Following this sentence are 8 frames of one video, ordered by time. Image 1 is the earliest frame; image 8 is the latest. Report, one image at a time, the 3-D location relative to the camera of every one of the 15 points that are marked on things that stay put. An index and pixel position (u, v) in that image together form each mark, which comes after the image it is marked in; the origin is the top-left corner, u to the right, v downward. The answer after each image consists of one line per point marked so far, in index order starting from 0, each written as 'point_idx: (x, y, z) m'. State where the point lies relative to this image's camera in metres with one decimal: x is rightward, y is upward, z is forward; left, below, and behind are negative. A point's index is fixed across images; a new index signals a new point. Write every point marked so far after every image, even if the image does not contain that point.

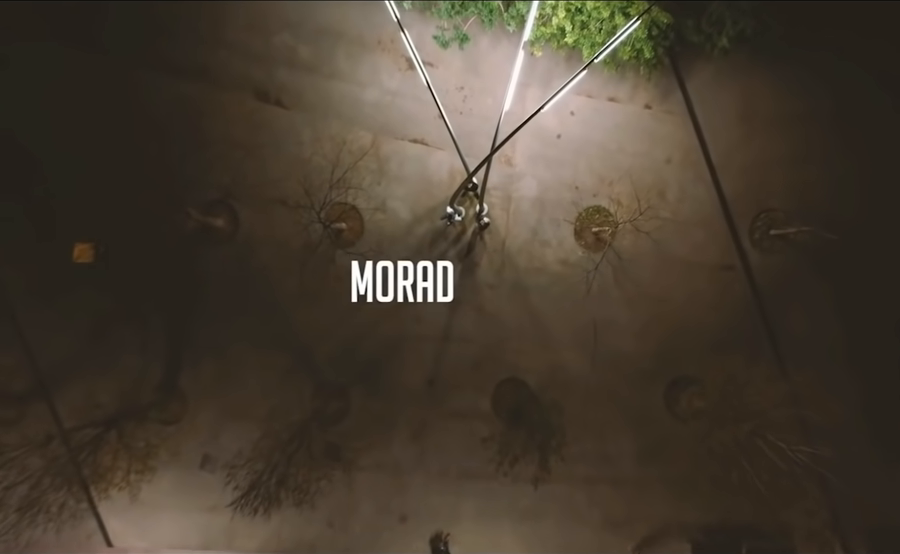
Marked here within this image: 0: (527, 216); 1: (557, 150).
0: (+1.7, +1.3, +17.3) m
1: (+2.3, +2.7, +17.3) m
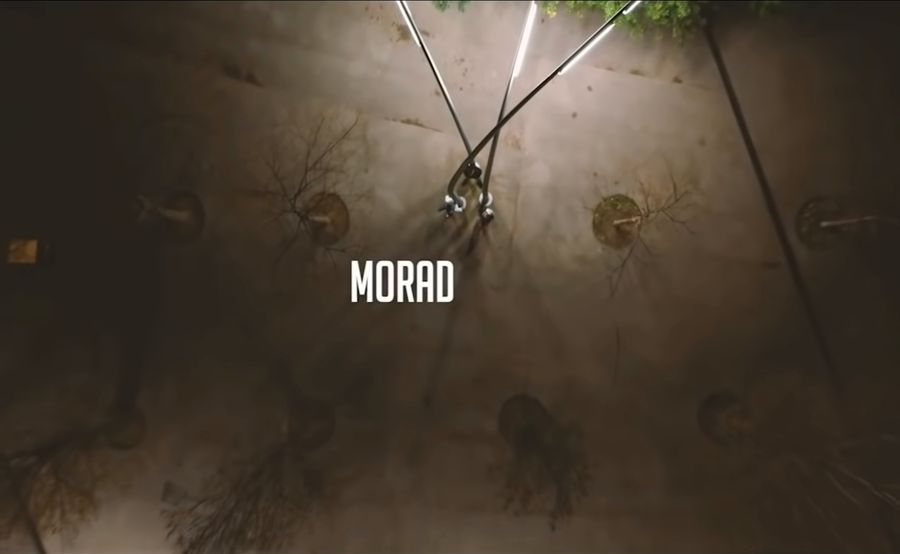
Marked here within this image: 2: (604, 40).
0: (+1.6, +1.3, +15.0) m
1: (+2.2, +2.7, +15.0) m
2: (+2.8, +4.3, +14.9) m
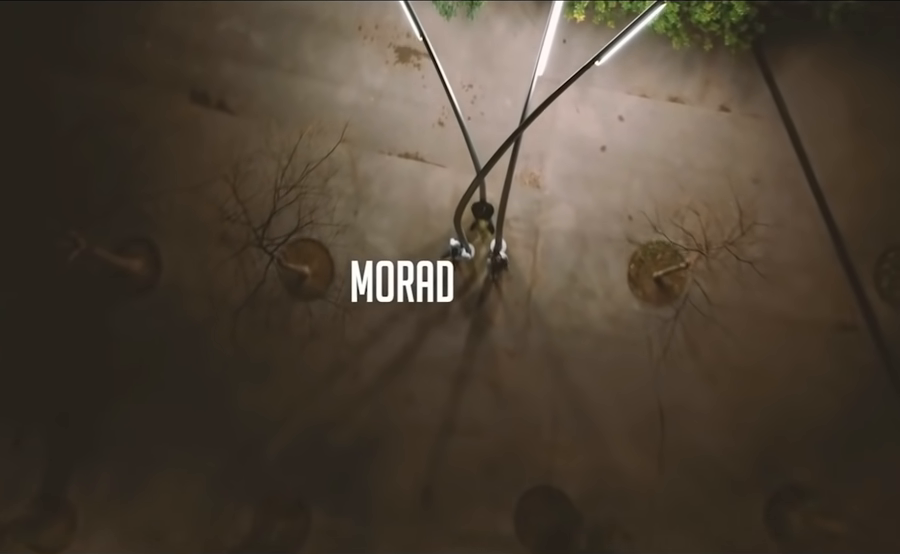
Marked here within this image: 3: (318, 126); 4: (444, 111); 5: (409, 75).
0: (+1.7, +0.3, +12.4) m
1: (+2.3, +1.7, +12.6) m
2: (+2.9, +3.3, +12.8) m
3: (-2.1, +2.4, +12.8) m
4: (-0.1, +2.6, +12.8) m
5: (-0.7, +3.2, +12.9) m
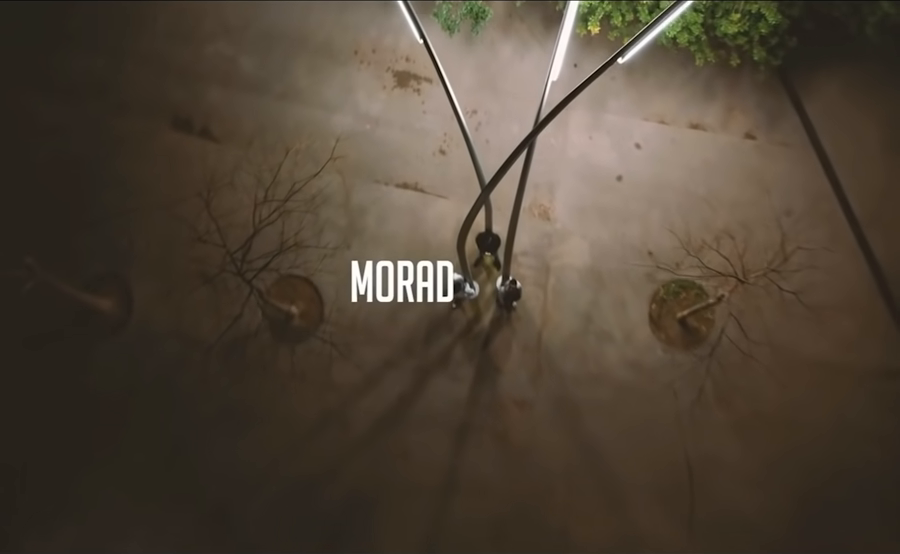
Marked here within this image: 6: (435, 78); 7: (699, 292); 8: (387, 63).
0: (+1.7, -0.3, +11.3) m
1: (+2.4, +1.1, +11.5) m
2: (+3.0, +2.7, +11.8) m
3: (-2.0, +1.8, +11.8) m
4: (-0.1, +2.0, +11.8) m
5: (-0.6, +2.6, +12.0) m
6: (-0.2, +2.9, +12.0) m
7: (+3.4, -0.2, +11.1) m
8: (-0.9, +3.2, +12.1) m
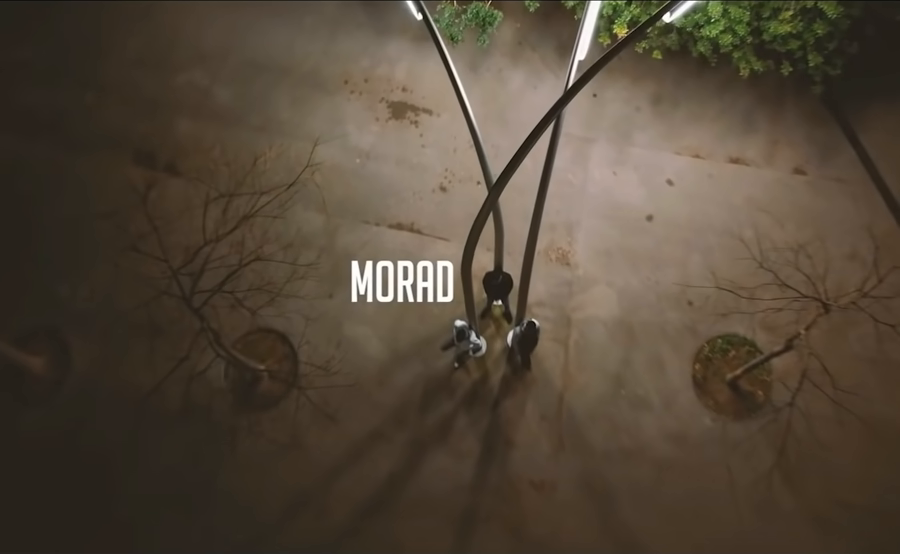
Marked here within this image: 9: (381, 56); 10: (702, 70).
0: (+1.8, -0.9, +9.3) m
1: (+2.4, +0.5, +9.8) m
2: (+3.0, +2.0, +10.4) m
3: (-2.0, +1.1, +10.2) m
4: (0.0, +1.3, +10.3) m
5: (-0.6, +1.9, +10.5) m
6: (-0.2, +2.2, +10.6) m
7: (+3.4, -0.8, +9.2) m
8: (-0.9, +2.4, +10.7) m
9: (-0.9, +3.0, +10.9) m
10: (+3.2, +2.7, +10.5) m
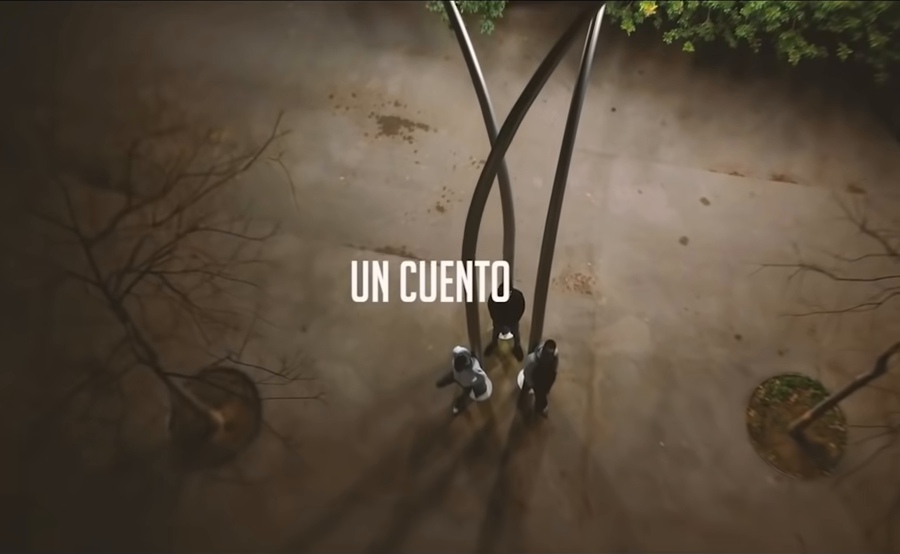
0: (+1.7, -1.1, +7.6) m
1: (+2.4, +0.1, +8.3) m
2: (+3.0, +1.6, +9.0) m
3: (-2.0, +0.7, +8.8) m
4: (-0.1, +0.9, +8.8) m
5: (-0.6, +1.4, +9.1) m
6: (-0.2, +1.7, +9.3) m
7: (+3.4, -1.0, +7.5) m
8: (-0.9, +2.0, +9.4) m
9: (-0.9, +2.5, +9.7) m
10: (+3.2, +2.2, +9.3) m
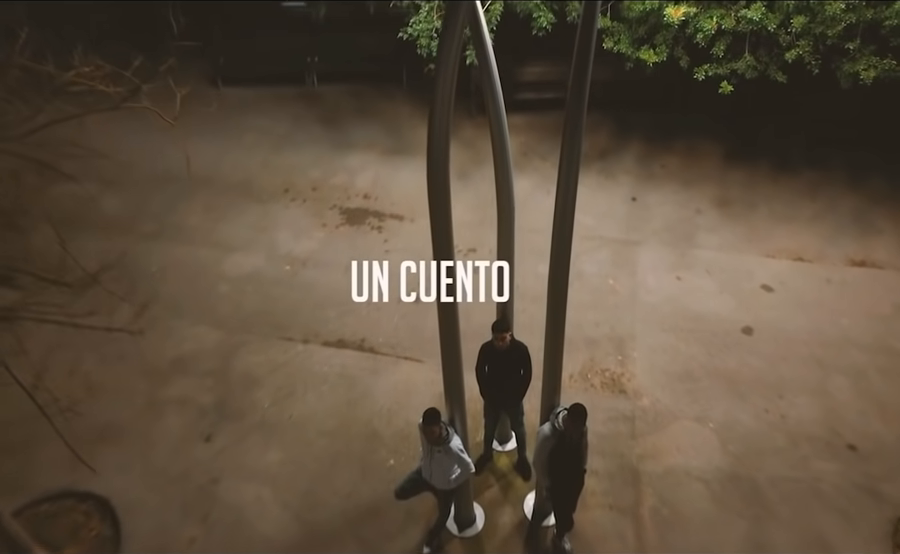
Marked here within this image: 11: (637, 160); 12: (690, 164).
0: (+1.5, -1.5, +4.8) m
1: (+2.2, -0.6, +5.9) m
2: (+2.8, +0.5, +7.1) m
3: (-2.2, -0.2, +6.6) m
4: (-0.2, 0.0, +6.7) m
5: (-0.8, +0.3, +7.2) m
6: (-0.4, +0.6, +7.4) m
7: (+3.2, -1.4, +4.8) m
8: (-1.1, +0.7, +7.7) m
9: (-1.1, +1.1, +8.1) m
10: (+3.1, +1.0, +7.6) m
11: (+1.8, +1.2, +7.9) m
12: (+2.3, +1.1, +7.8) m
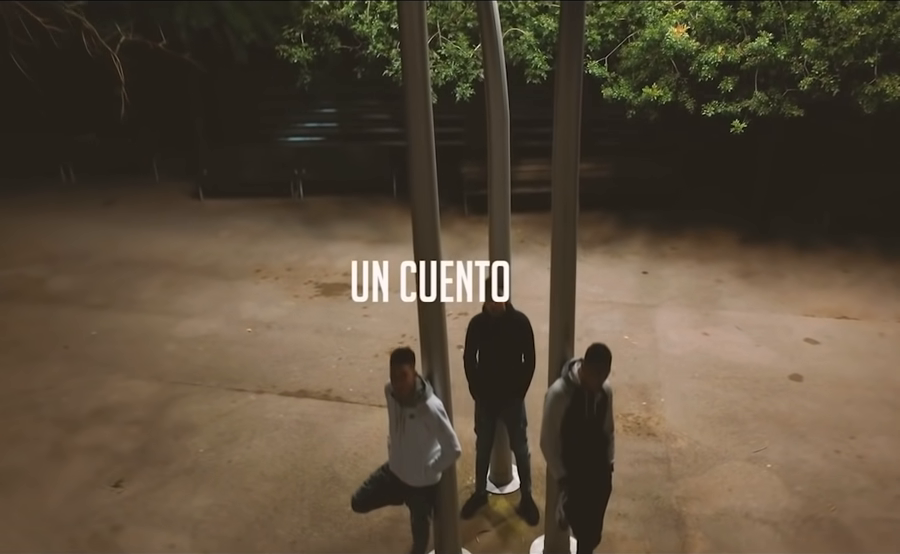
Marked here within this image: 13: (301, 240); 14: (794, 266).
0: (+1.5, -1.3, +3.5) m
1: (+2.1, -0.8, +4.8) m
2: (+2.7, -0.1, +6.3) m
3: (-2.3, -0.5, +5.5) m
4: (-0.3, -0.4, +5.7) m
5: (-0.9, -0.2, +6.3) m
6: (-0.5, -0.1, +6.6) m
7: (+3.1, -1.1, +3.4) m
8: (-1.2, 0.0, +6.8) m
9: (-1.2, +0.2, +7.4) m
10: (+3.0, +0.2, +6.9) m
11: (+1.7, +0.3, +7.2) m
12: (+2.2, +0.3, +7.1) m
13: (-1.4, +0.3, +7.6) m
14: (+2.8, +0.1, +6.6) m
